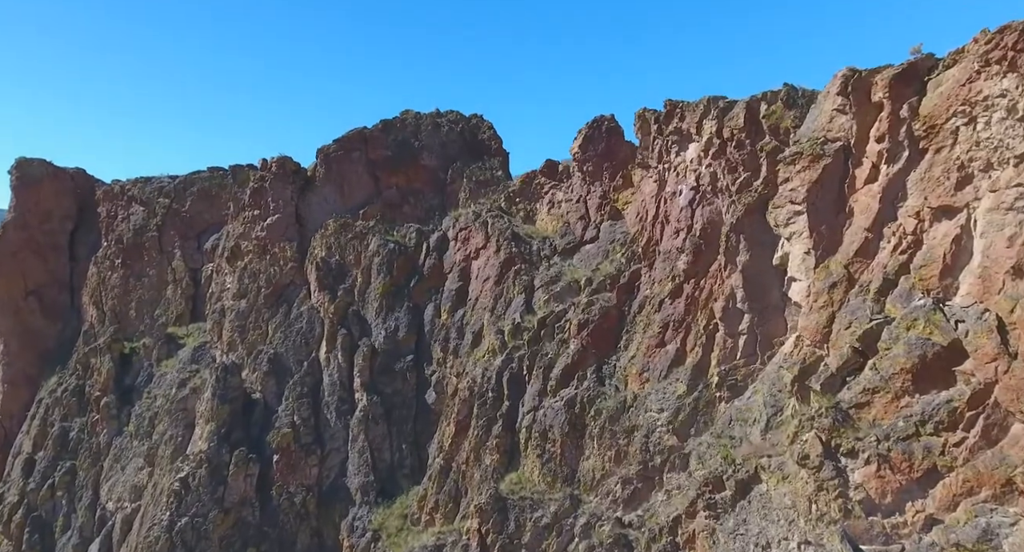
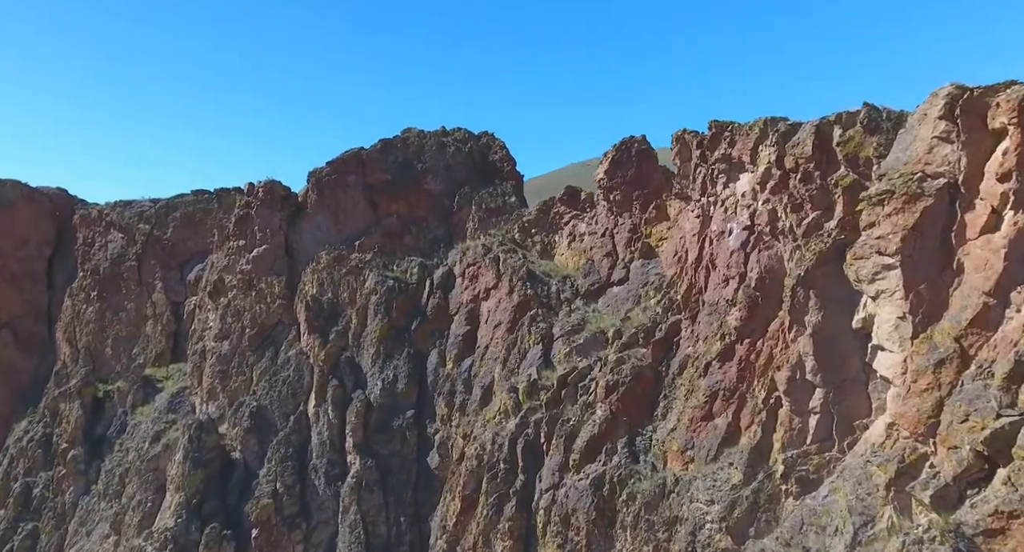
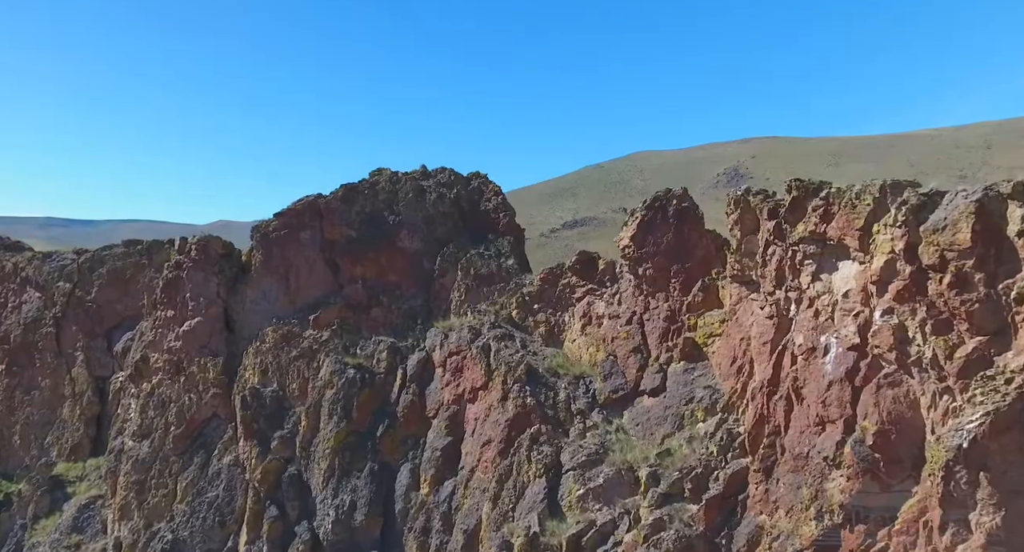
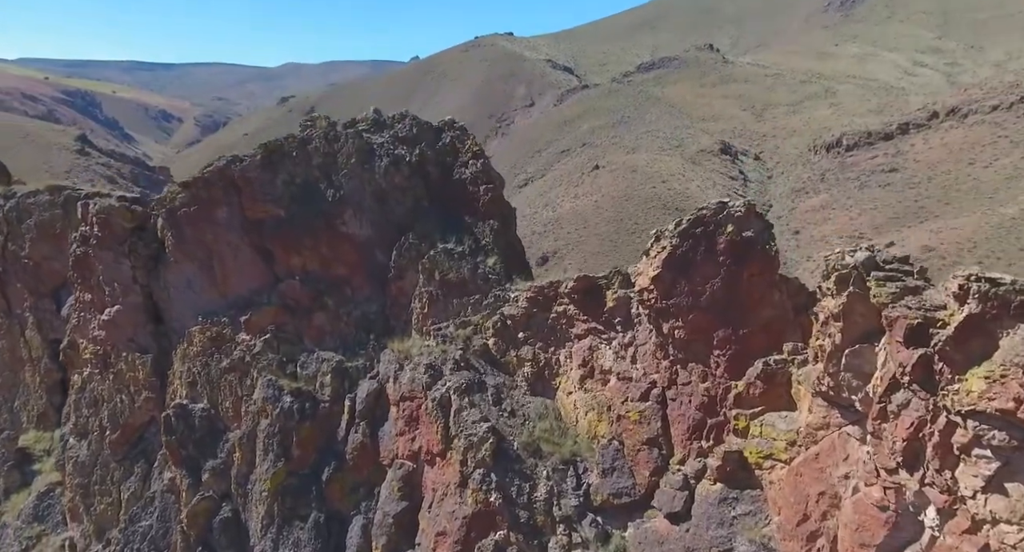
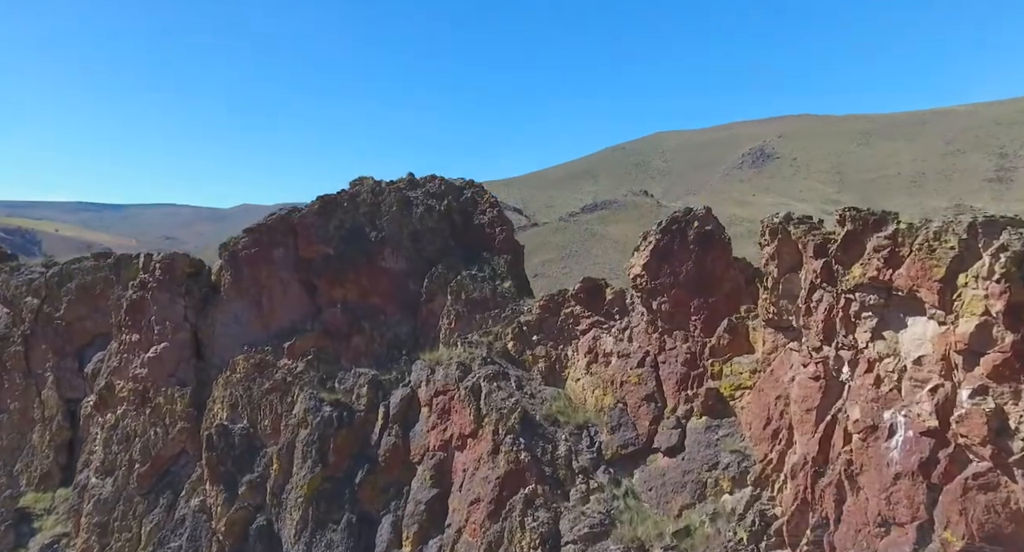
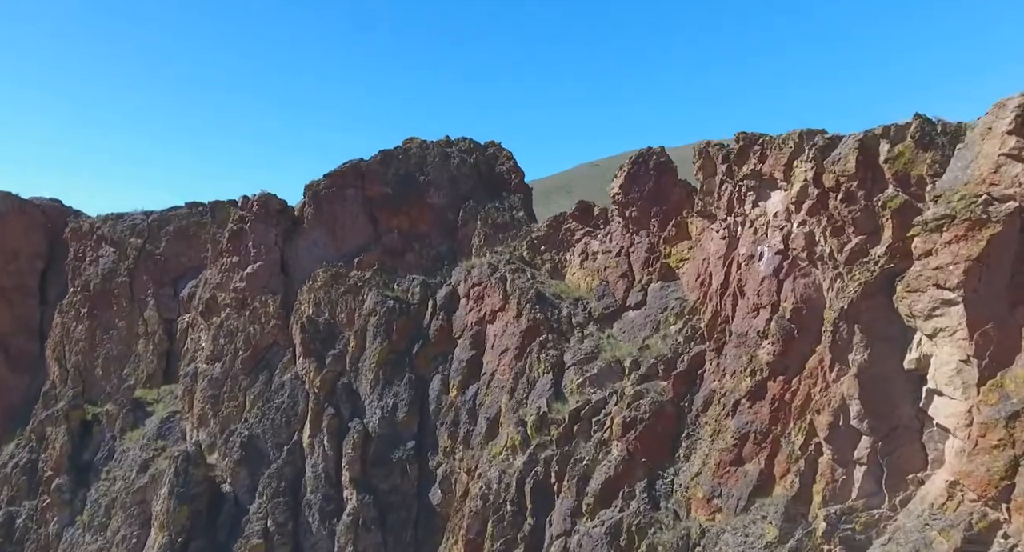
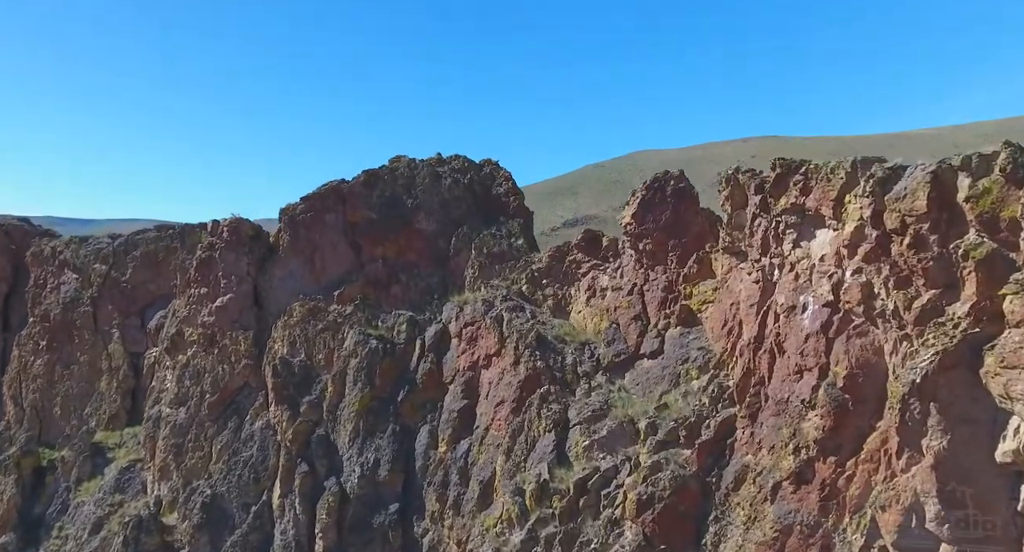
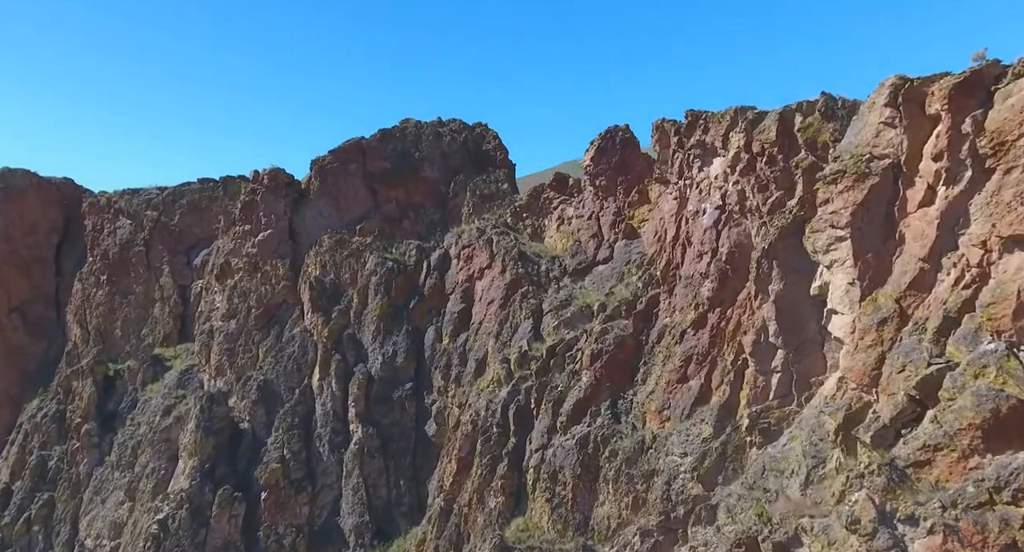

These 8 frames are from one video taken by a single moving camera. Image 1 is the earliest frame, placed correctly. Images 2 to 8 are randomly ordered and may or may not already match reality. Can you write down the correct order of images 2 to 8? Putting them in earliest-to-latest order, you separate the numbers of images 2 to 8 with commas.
8, 2, 6, 7, 3, 5, 4
